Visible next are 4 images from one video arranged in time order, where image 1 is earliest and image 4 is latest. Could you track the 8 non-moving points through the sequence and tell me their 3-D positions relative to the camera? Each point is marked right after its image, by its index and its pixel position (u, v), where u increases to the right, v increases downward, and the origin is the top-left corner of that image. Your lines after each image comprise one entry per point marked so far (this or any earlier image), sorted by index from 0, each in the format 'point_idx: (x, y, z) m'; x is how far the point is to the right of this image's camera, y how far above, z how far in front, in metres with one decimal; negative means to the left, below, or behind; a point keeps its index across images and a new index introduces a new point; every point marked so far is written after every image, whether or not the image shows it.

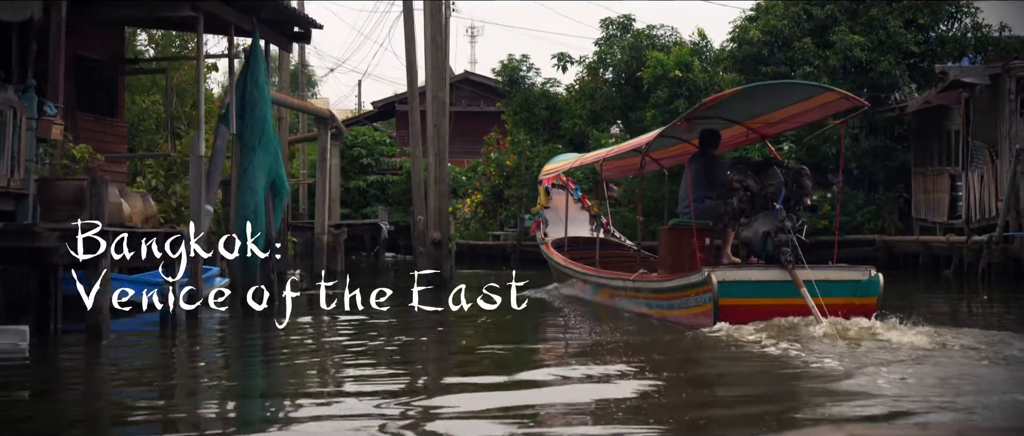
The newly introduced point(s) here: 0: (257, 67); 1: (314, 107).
0: (-2.4, +1.5, +9.6) m
1: (-3.0, +1.7, +15.4) m
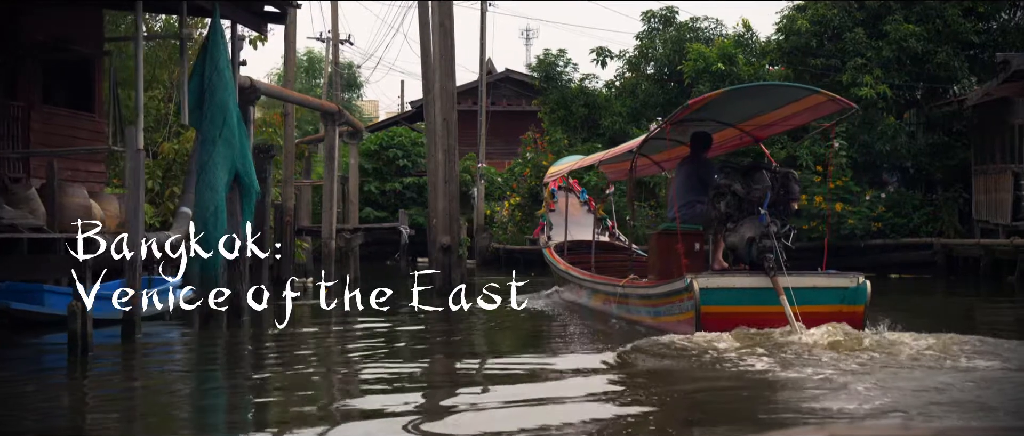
0: (-2.5, +1.4, +8.8) m
1: (-2.7, +1.7, +14.6) m
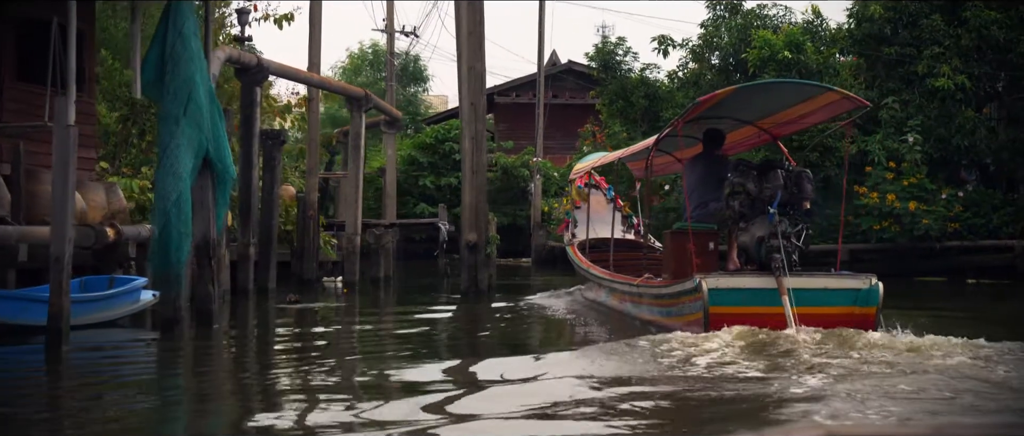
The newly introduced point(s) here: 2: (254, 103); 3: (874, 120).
0: (-2.6, +1.5, +8.1) m
1: (-2.3, +1.8, +13.9) m
2: (-2.9, +1.3, +11.6) m
3: (+6.8, +1.8, +19.4) m
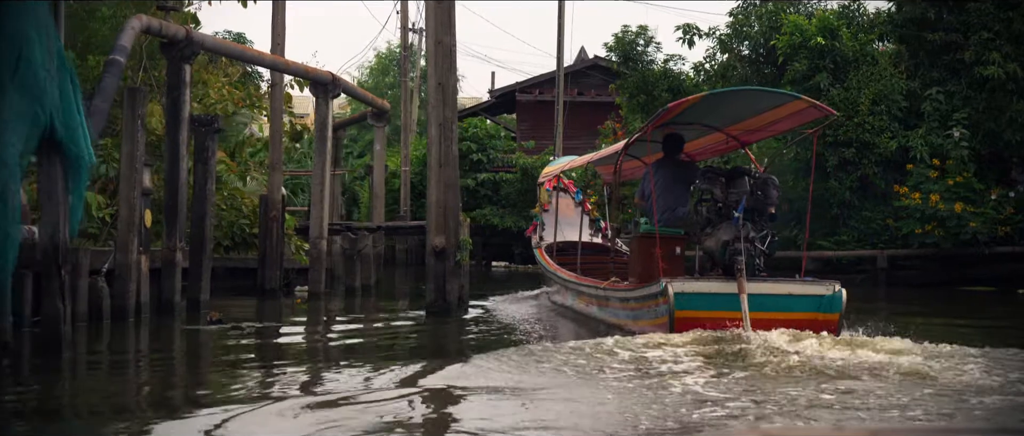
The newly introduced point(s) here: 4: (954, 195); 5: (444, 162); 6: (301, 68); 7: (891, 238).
0: (-3.1, +1.6, +6.8) m
1: (-2.6, +1.8, +12.6) m
2: (-3.3, +1.4, +10.3) m
3: (+6.8, +1.8, +17.5) m
4: (+7.0, +0.4, +16.5) m
5: (-0.8, +0.6, +11.6) m
6: (-2.6, +1.8, +12.8) m
7: (+6.4, -0.3, +17.5) m
